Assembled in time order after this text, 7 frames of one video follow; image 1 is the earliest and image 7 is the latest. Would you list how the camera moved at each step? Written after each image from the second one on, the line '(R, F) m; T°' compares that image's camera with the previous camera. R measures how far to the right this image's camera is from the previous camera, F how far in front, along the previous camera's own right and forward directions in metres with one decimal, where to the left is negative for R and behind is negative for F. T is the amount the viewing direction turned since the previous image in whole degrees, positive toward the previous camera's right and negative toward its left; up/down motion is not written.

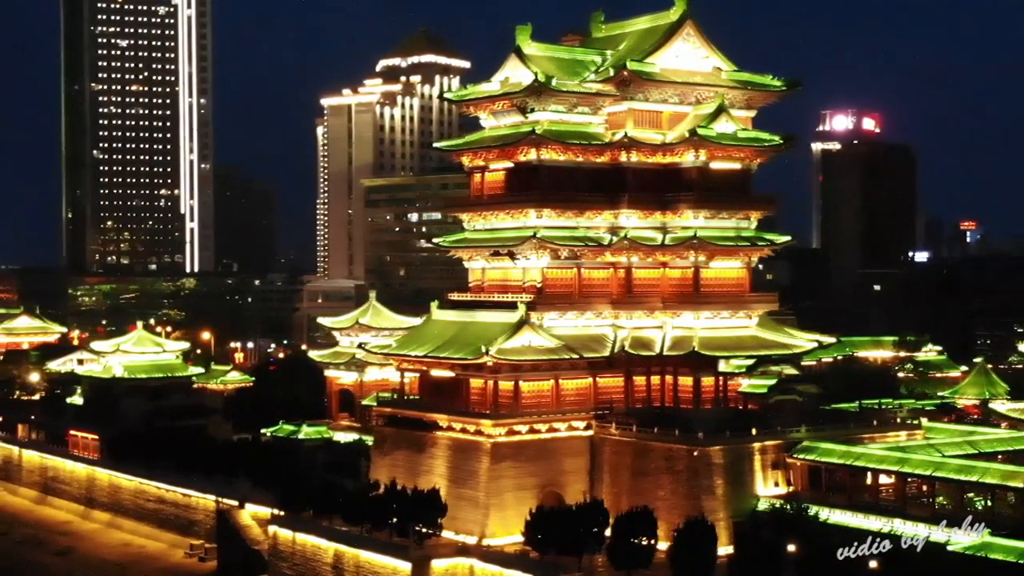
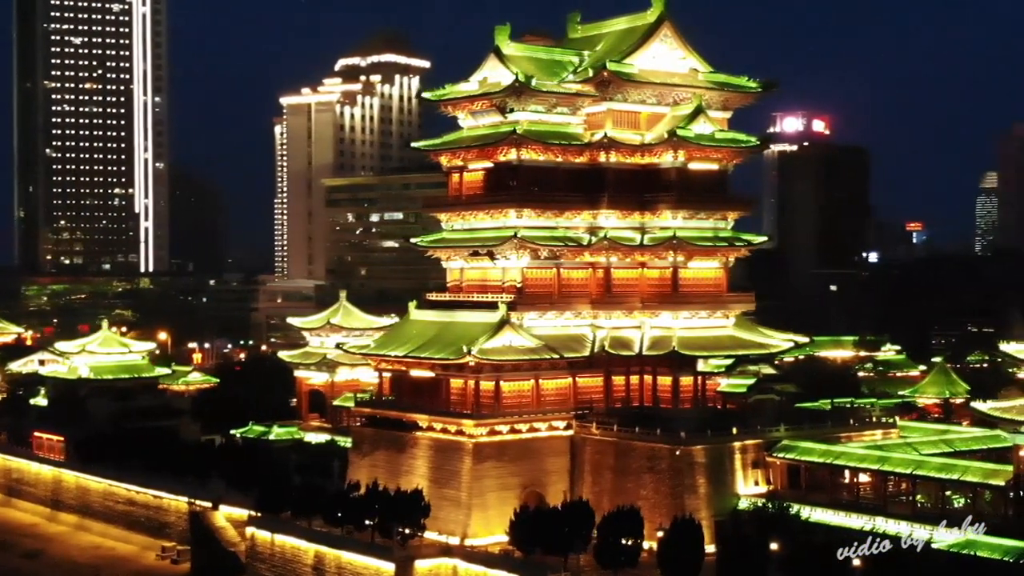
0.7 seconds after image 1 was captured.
(-0.7, 0.0) m; +2°
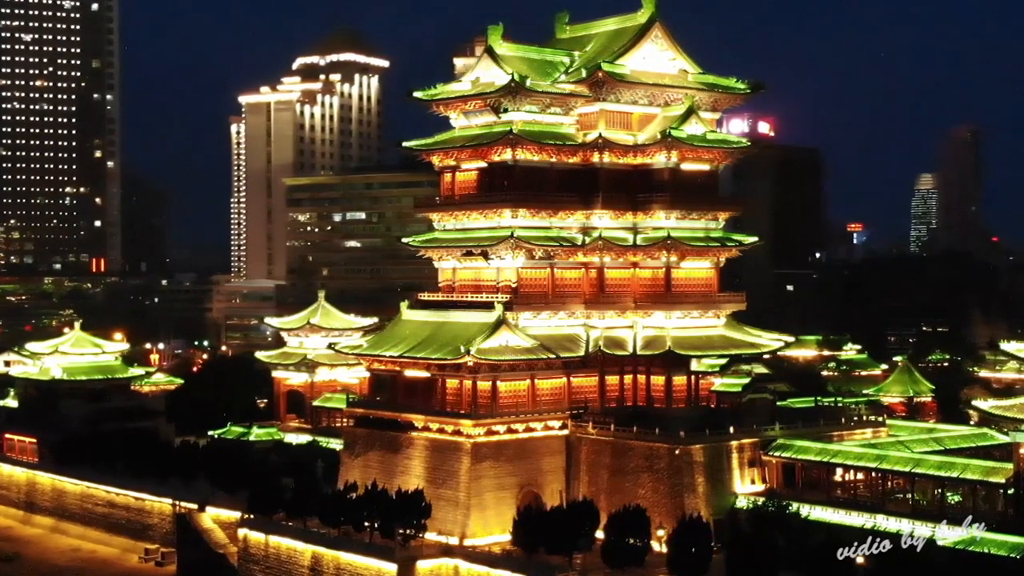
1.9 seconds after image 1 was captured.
(-1.2, 0.0) m; +2°
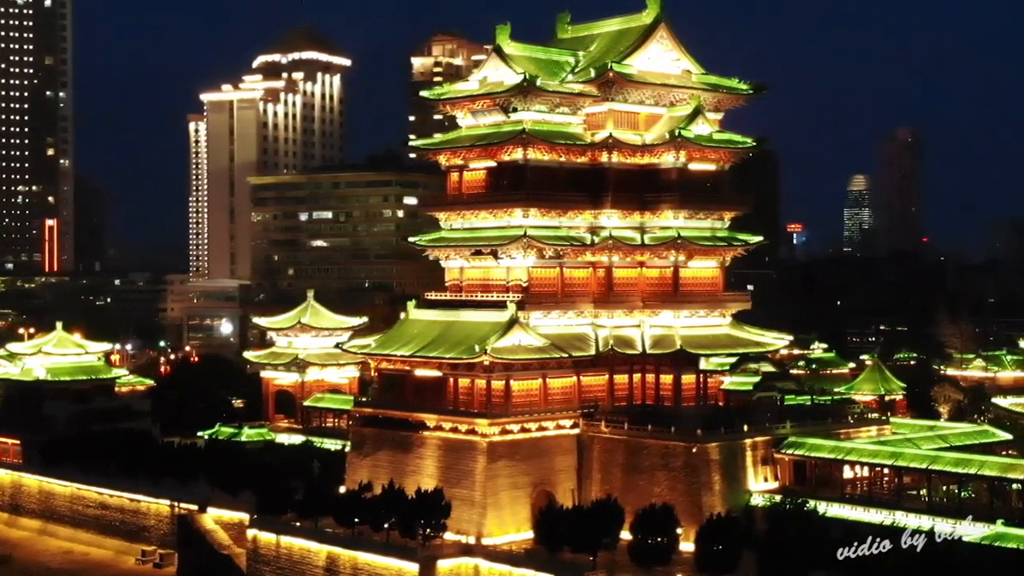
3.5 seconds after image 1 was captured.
(-1.6, 0.0) m; +2°
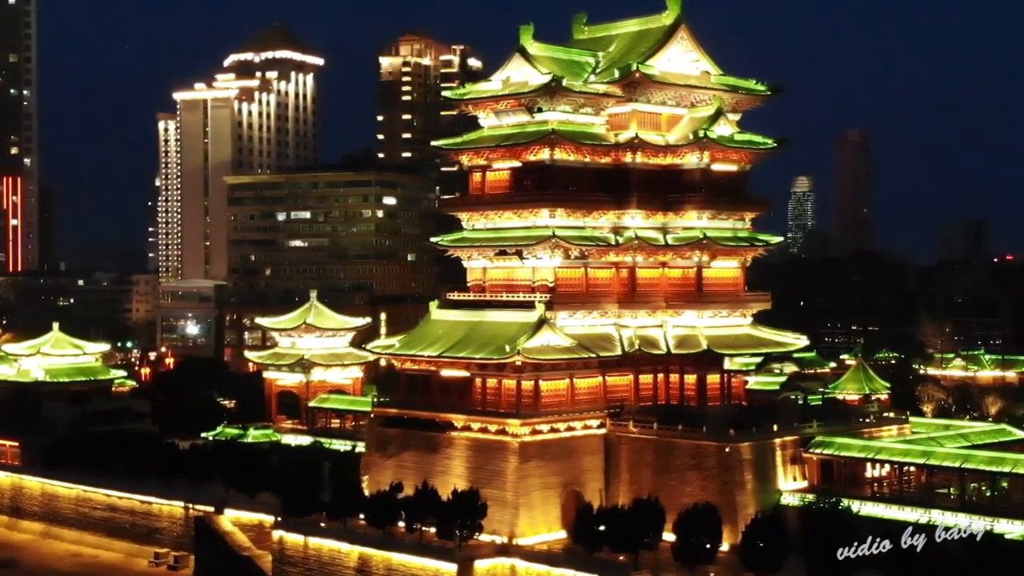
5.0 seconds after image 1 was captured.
(-1.8, 0.0) m; +2°
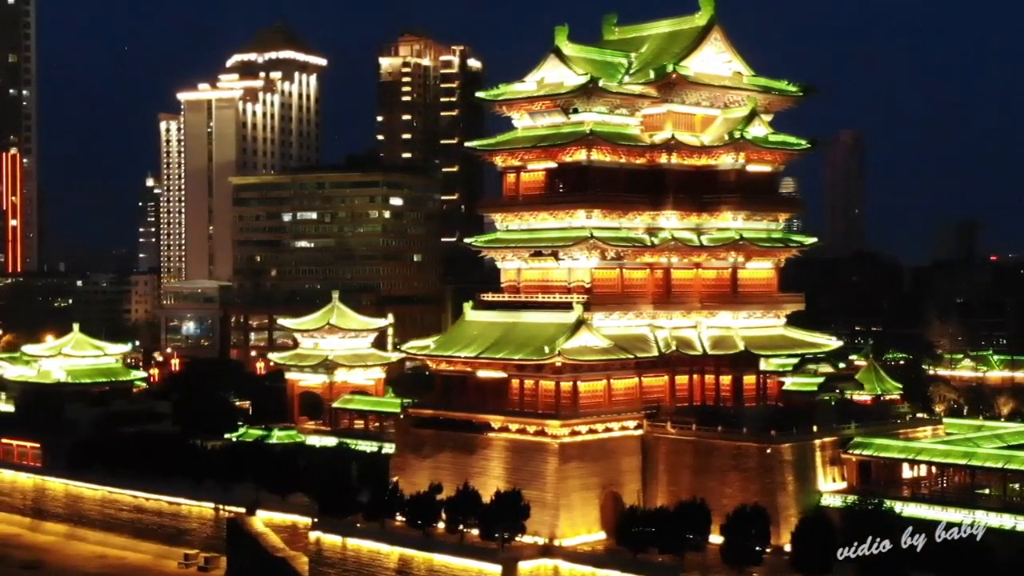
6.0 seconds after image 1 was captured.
(-1.1, 0.0) m; 0°
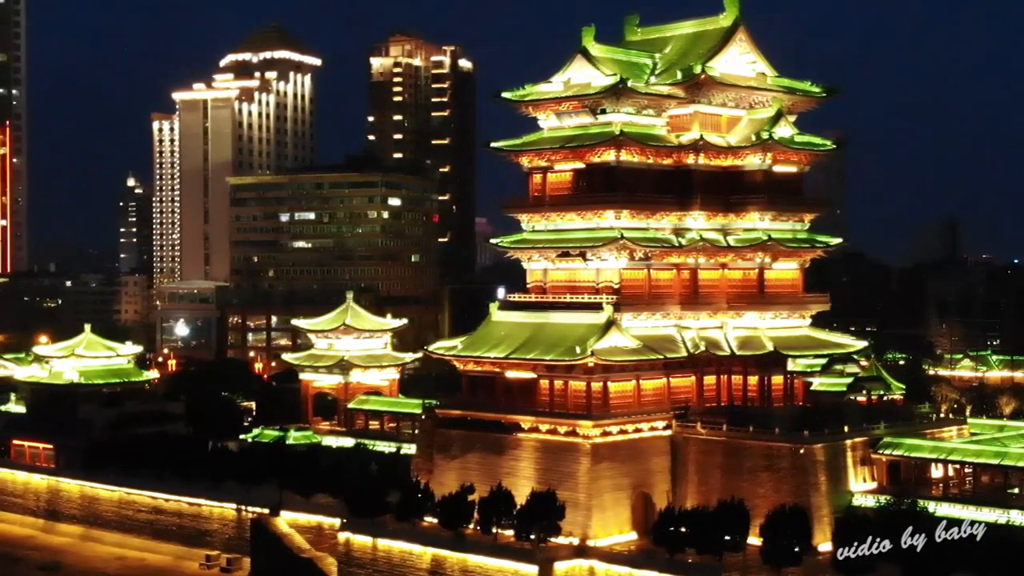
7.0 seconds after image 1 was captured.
(-1.2, 0.0) m; +1°
